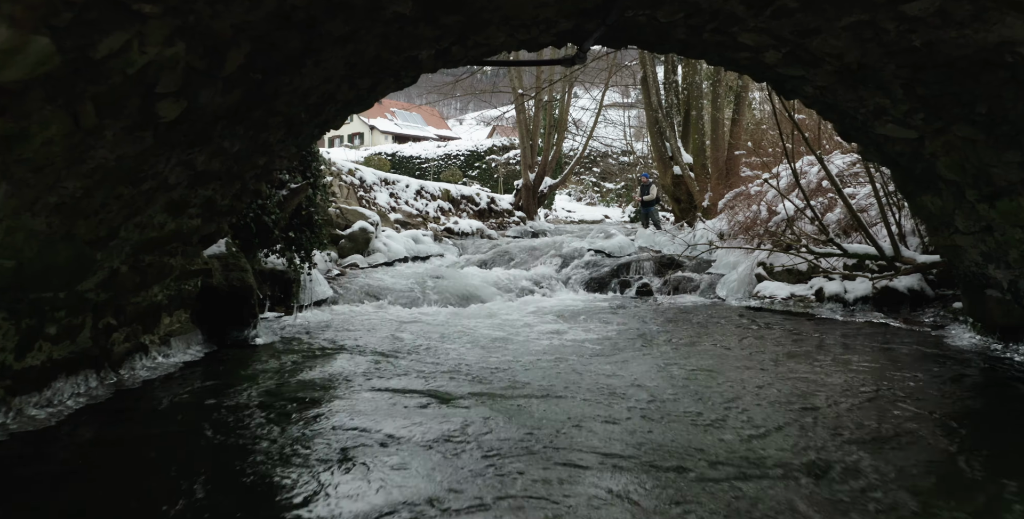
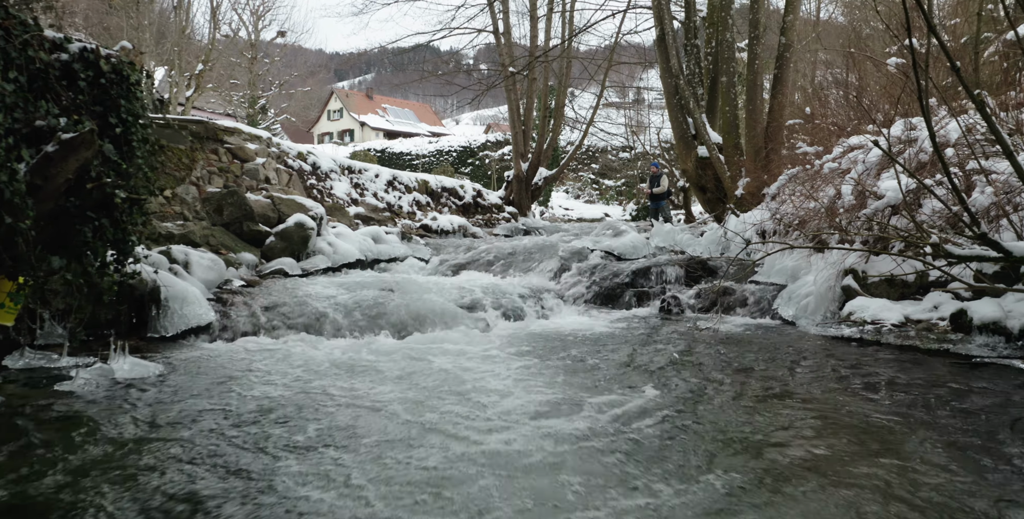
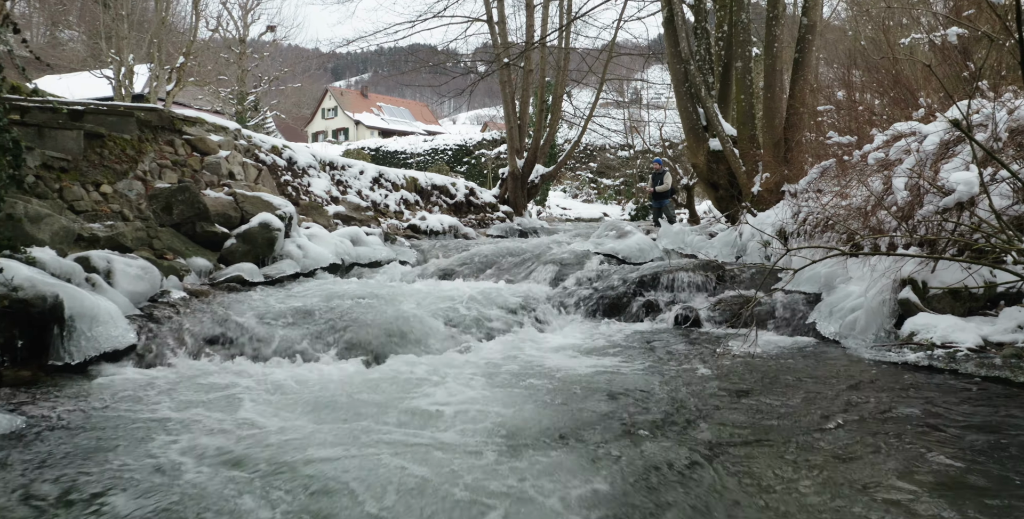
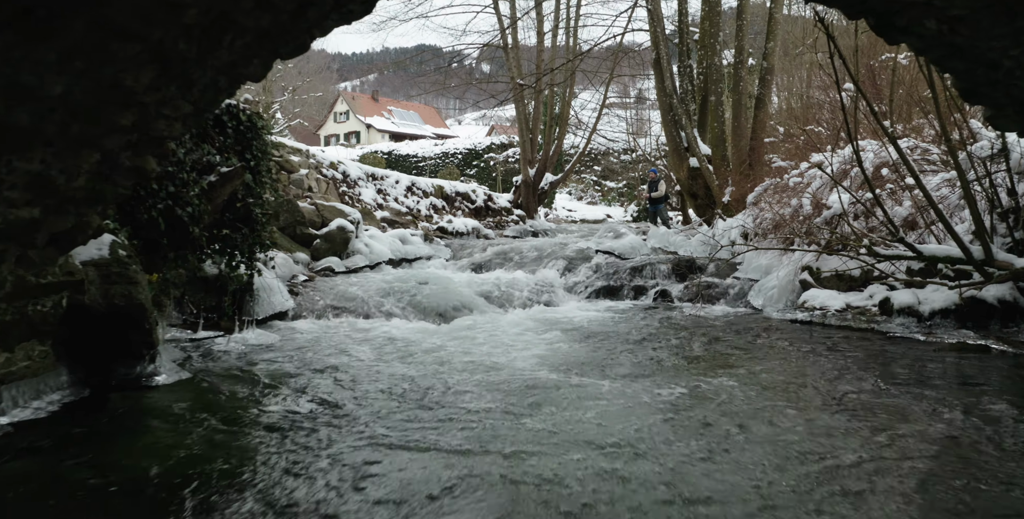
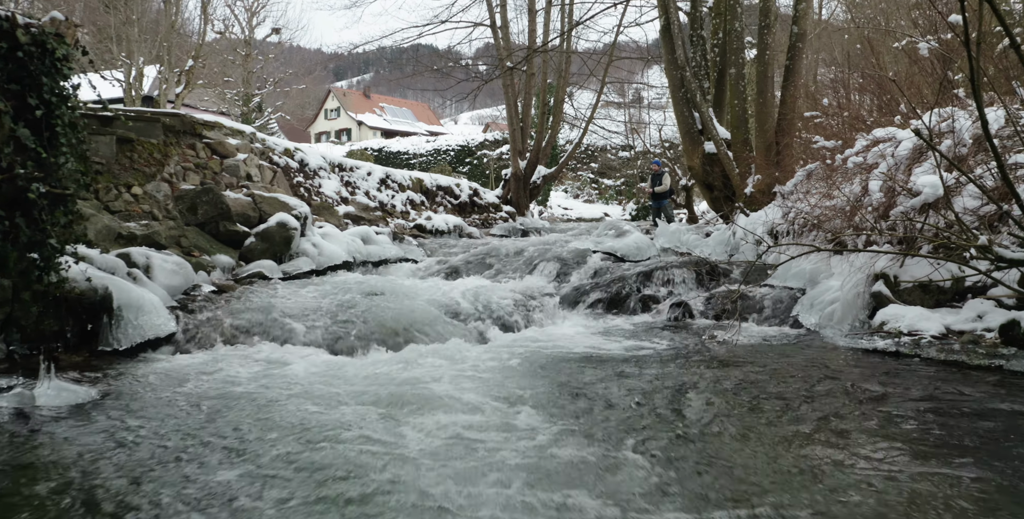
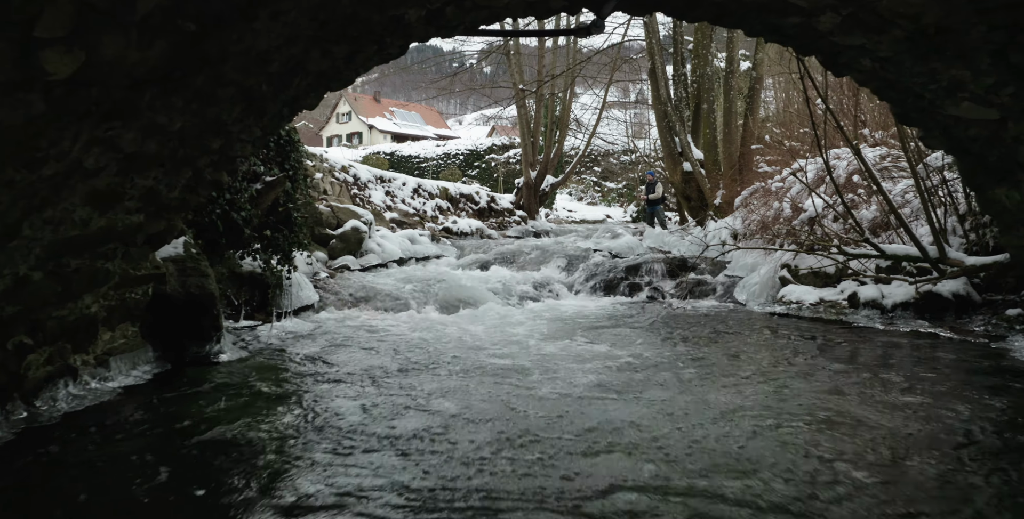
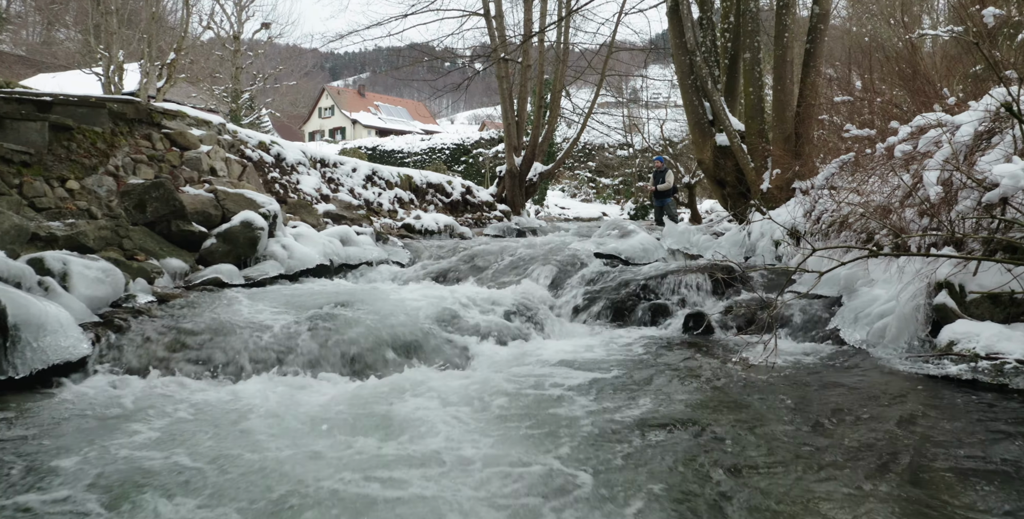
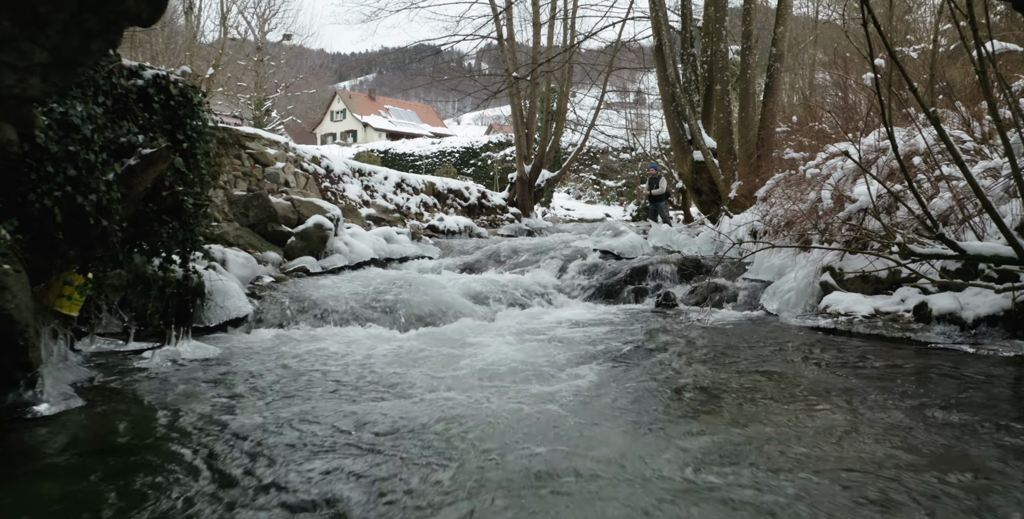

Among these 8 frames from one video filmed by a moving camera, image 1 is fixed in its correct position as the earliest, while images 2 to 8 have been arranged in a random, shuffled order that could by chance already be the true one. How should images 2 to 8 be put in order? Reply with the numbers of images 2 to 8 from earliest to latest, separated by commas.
6, 4, 8, 2, 5, 3, 7
